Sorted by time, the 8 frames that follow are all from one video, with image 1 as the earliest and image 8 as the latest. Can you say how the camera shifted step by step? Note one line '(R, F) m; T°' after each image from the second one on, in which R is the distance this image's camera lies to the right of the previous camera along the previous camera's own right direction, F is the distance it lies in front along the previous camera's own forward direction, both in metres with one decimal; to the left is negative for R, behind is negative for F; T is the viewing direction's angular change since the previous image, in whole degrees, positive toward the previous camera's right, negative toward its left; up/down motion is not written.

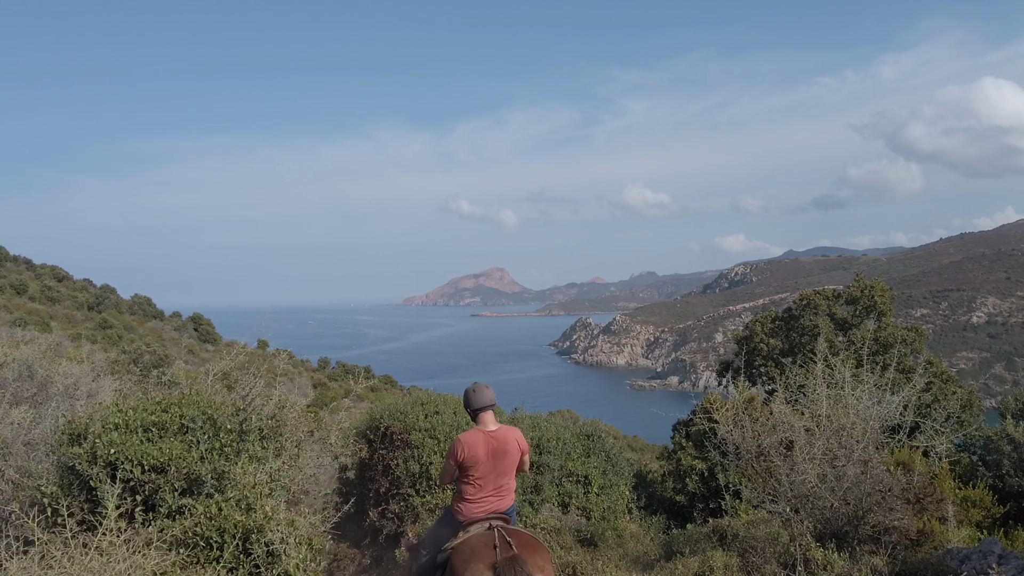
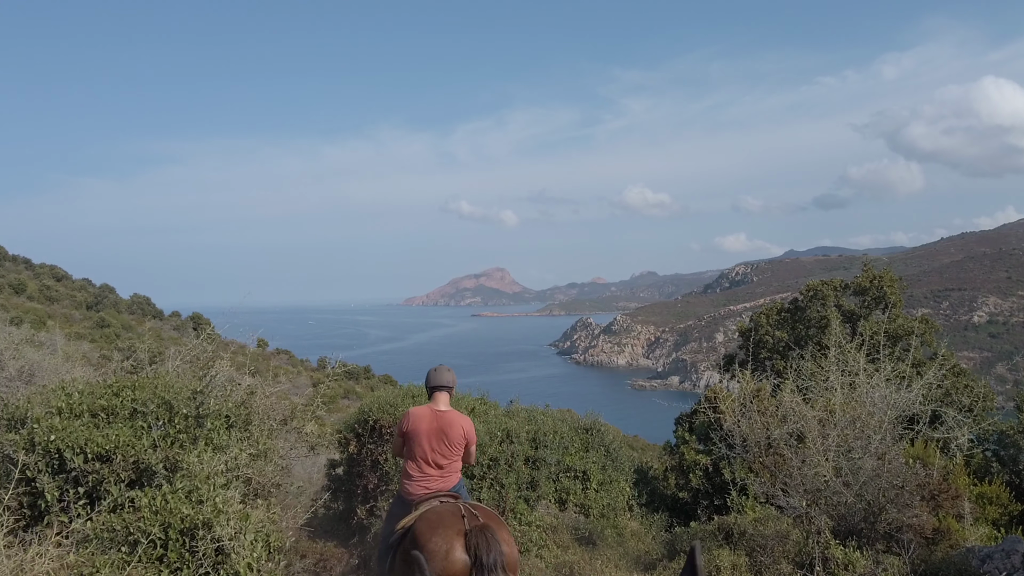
(+0.1, +0.5) m; 0°
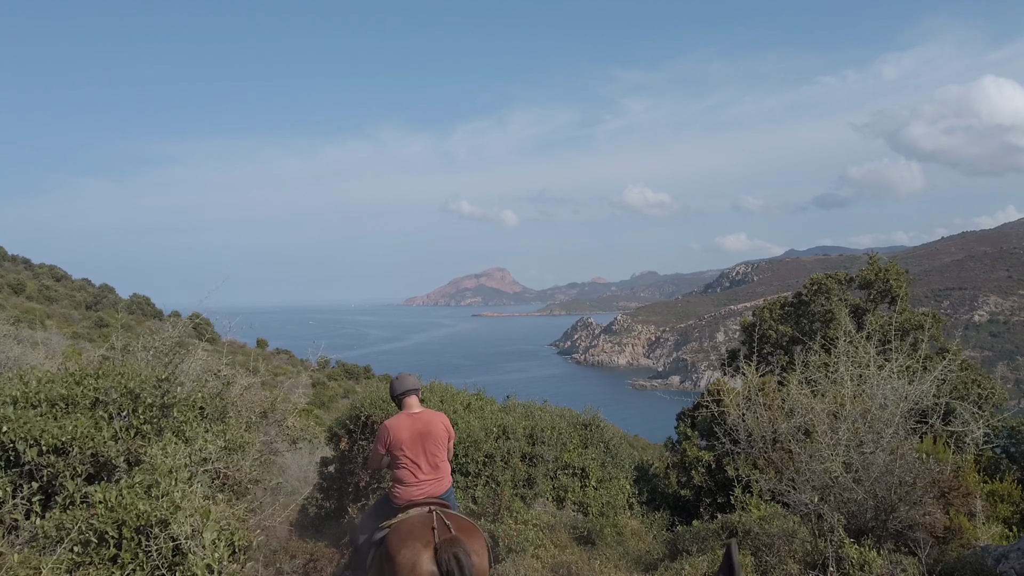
(+0.1, +0.3) m; 0°
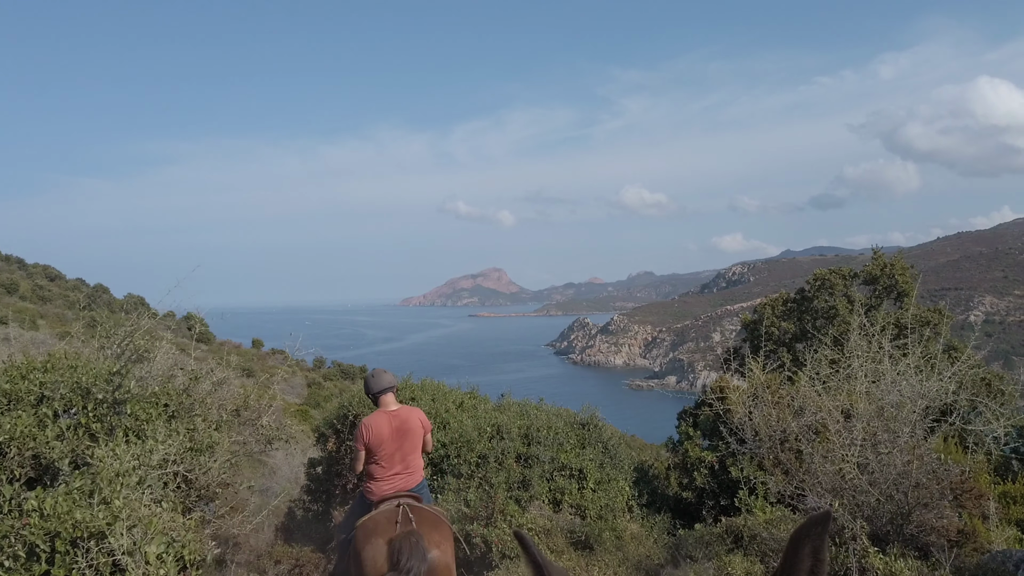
(0.0, +0.4) m; 0°
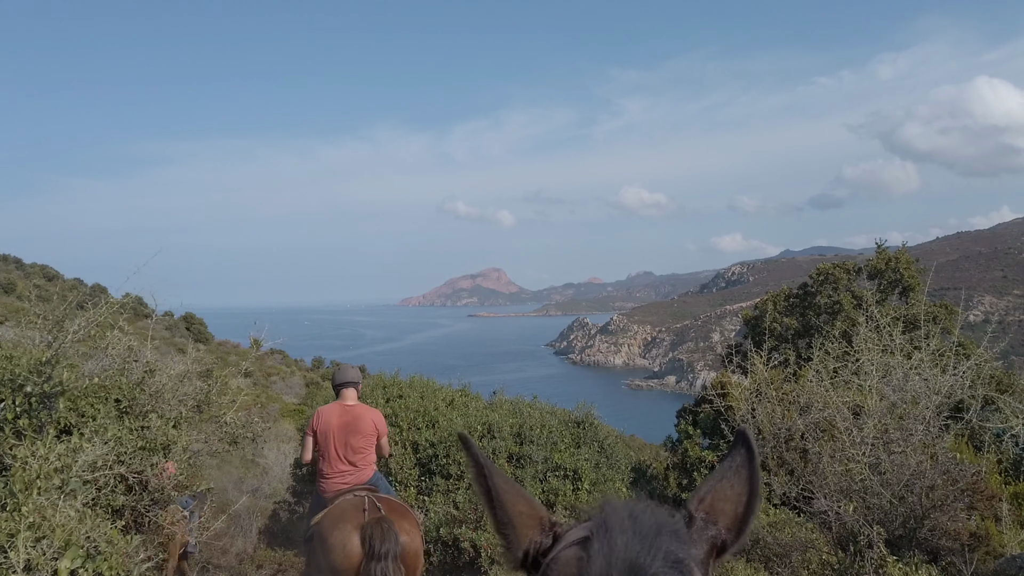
(+0.1, +0.4) m; 0°
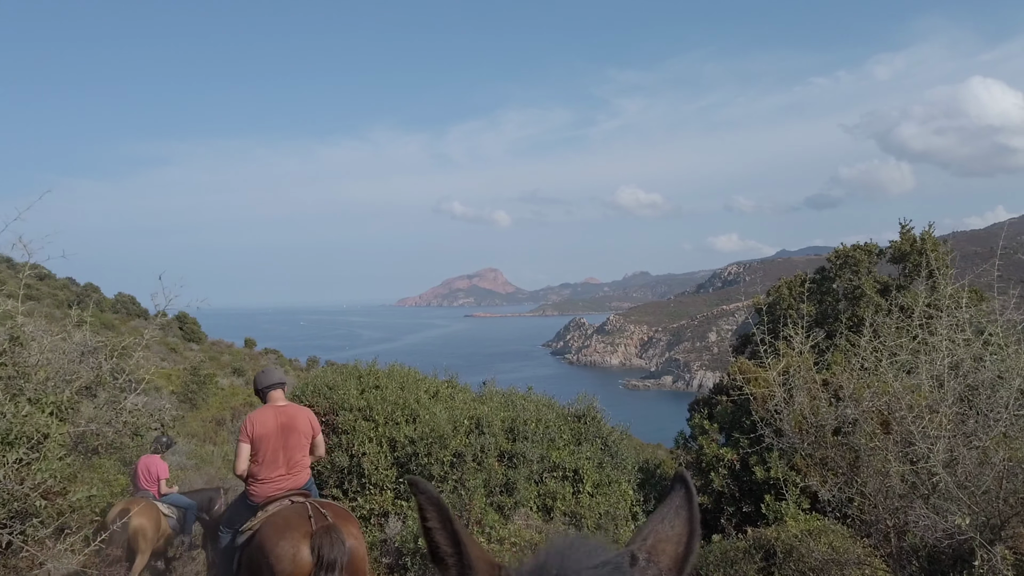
(+0.1, +1.1) m; 0°
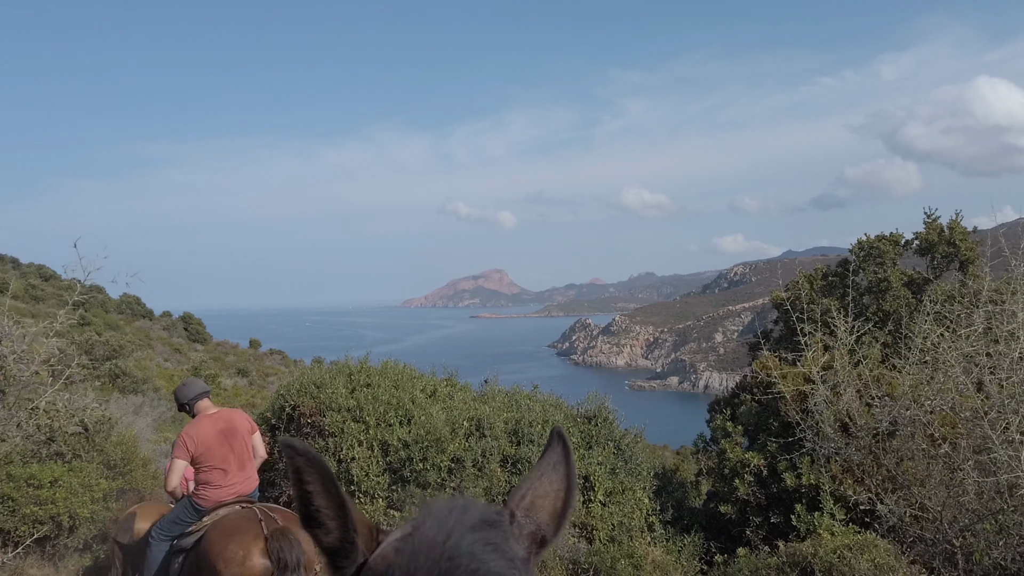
(0.0, +0.7) m; -1°
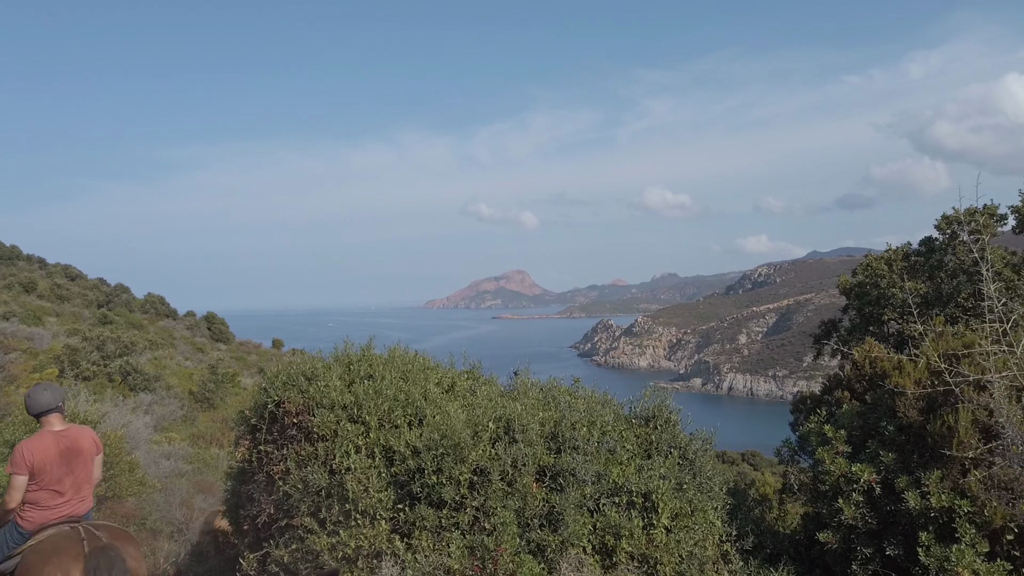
(-0.2, +1.5) m; -2°
